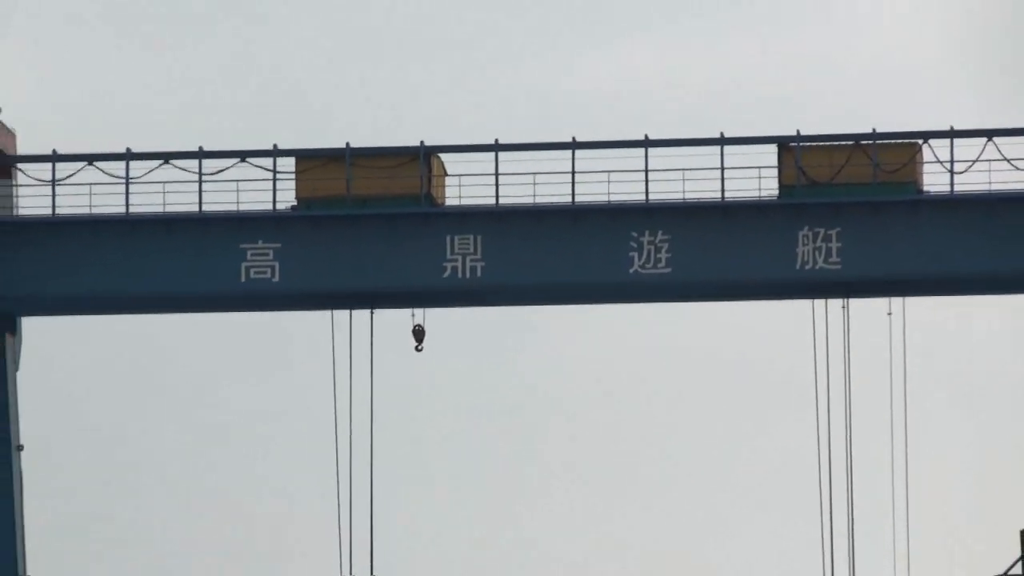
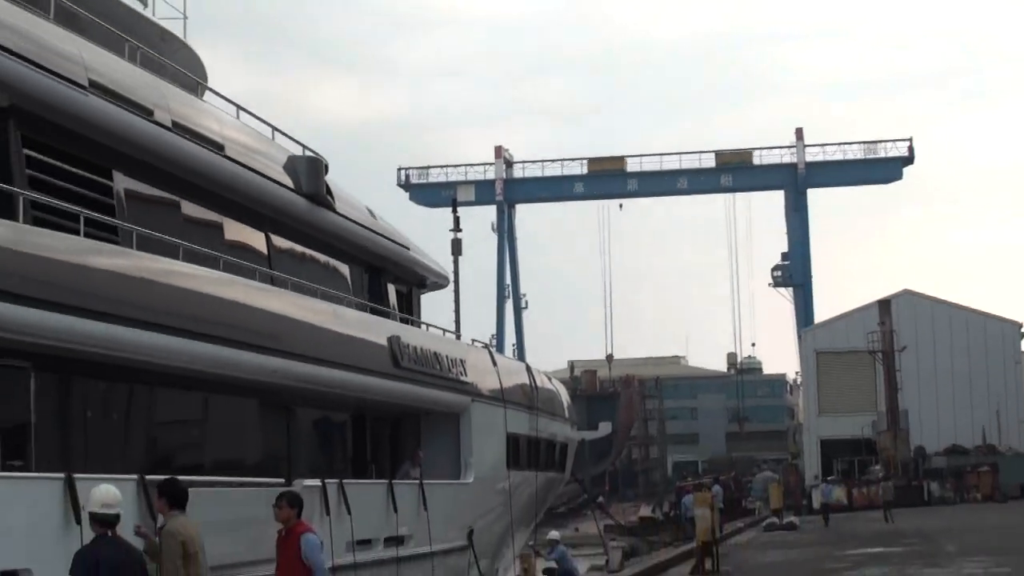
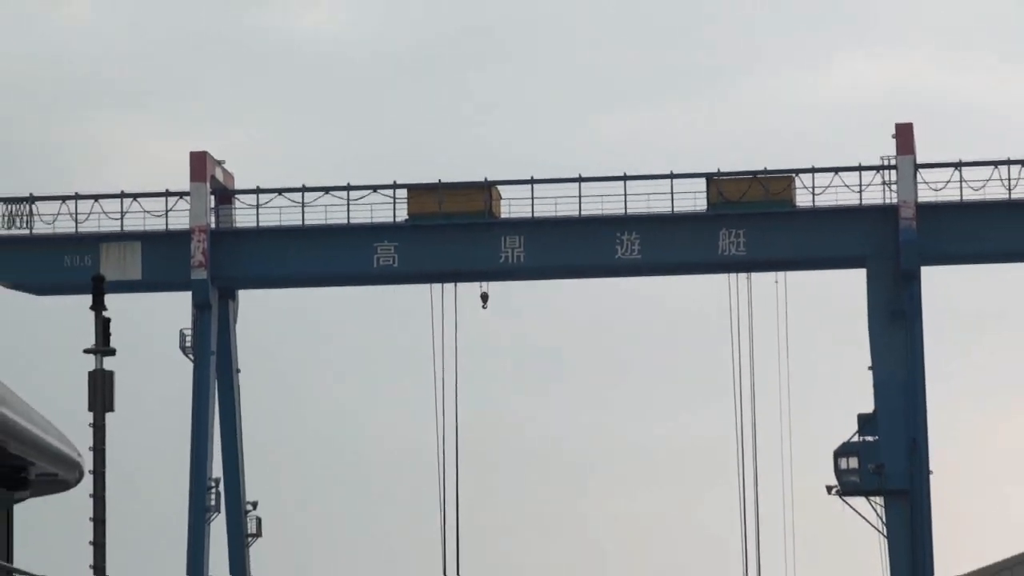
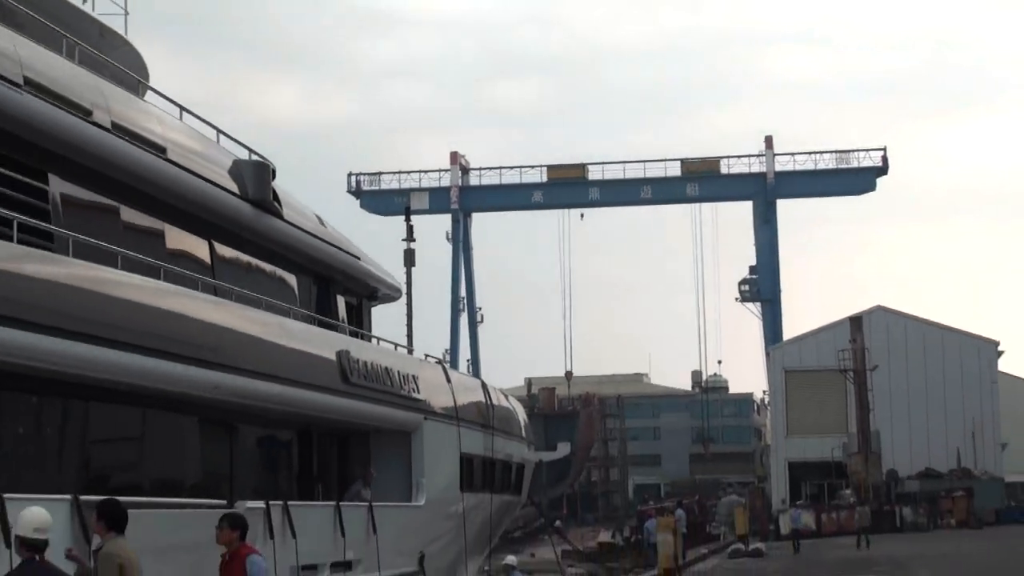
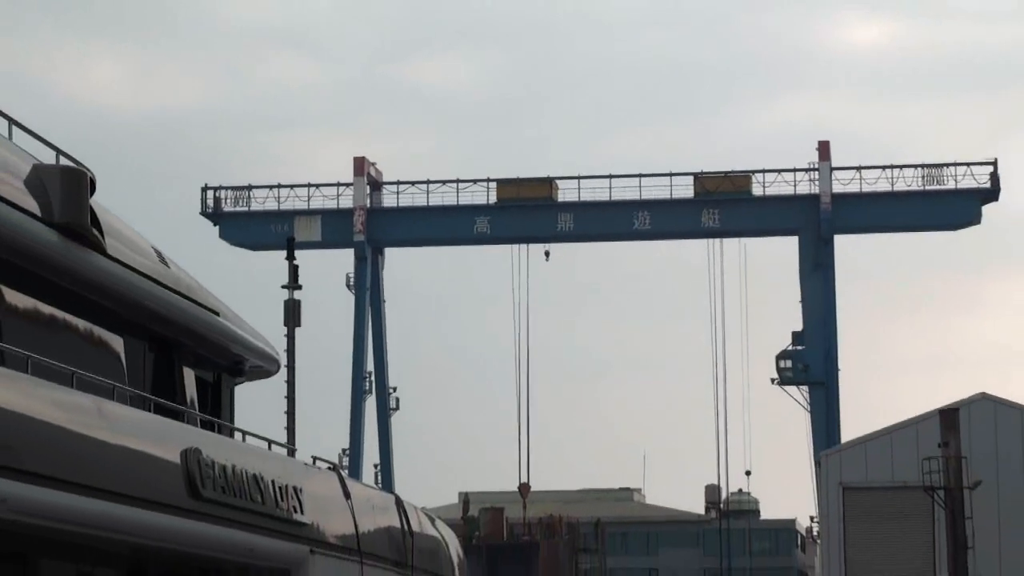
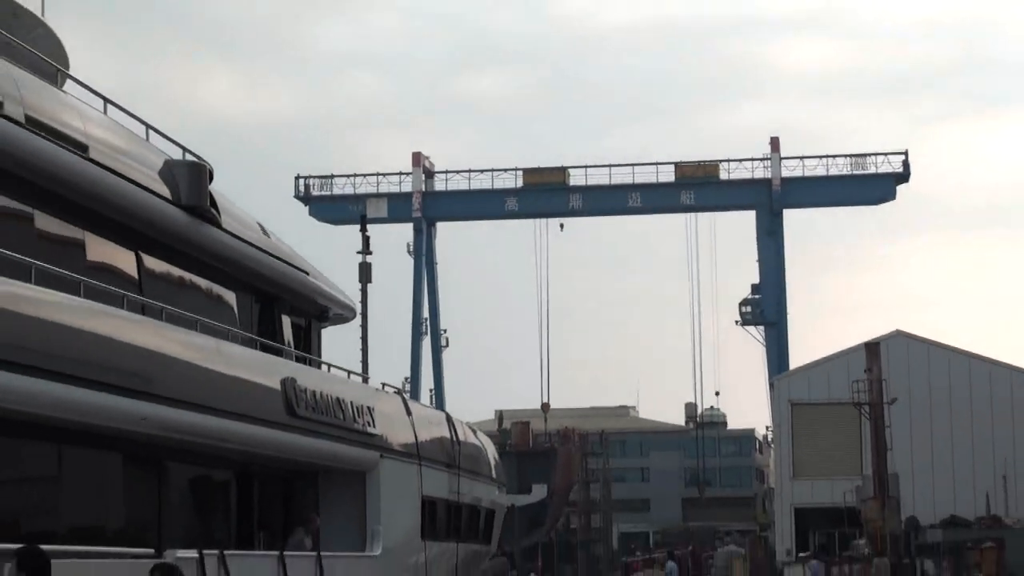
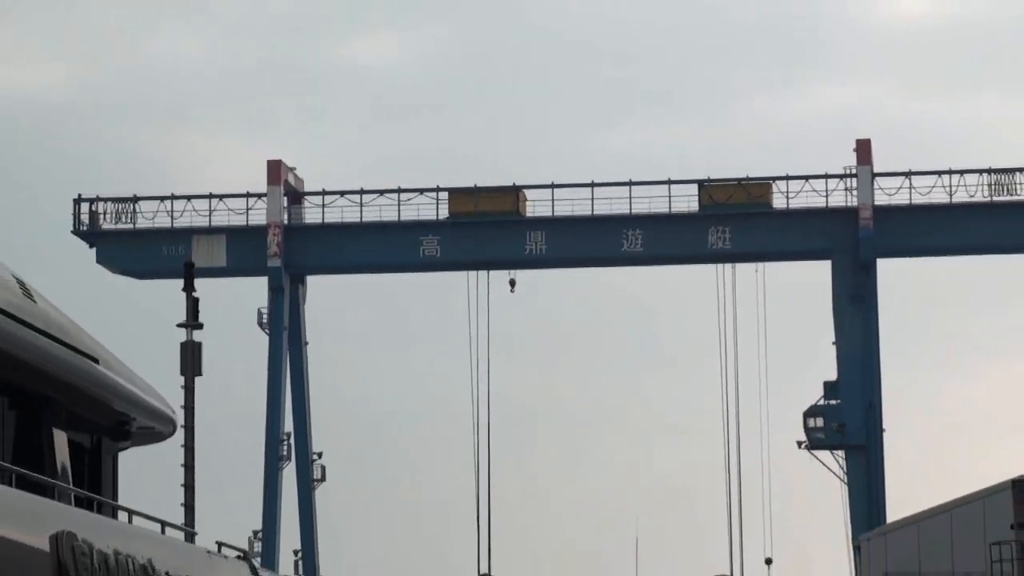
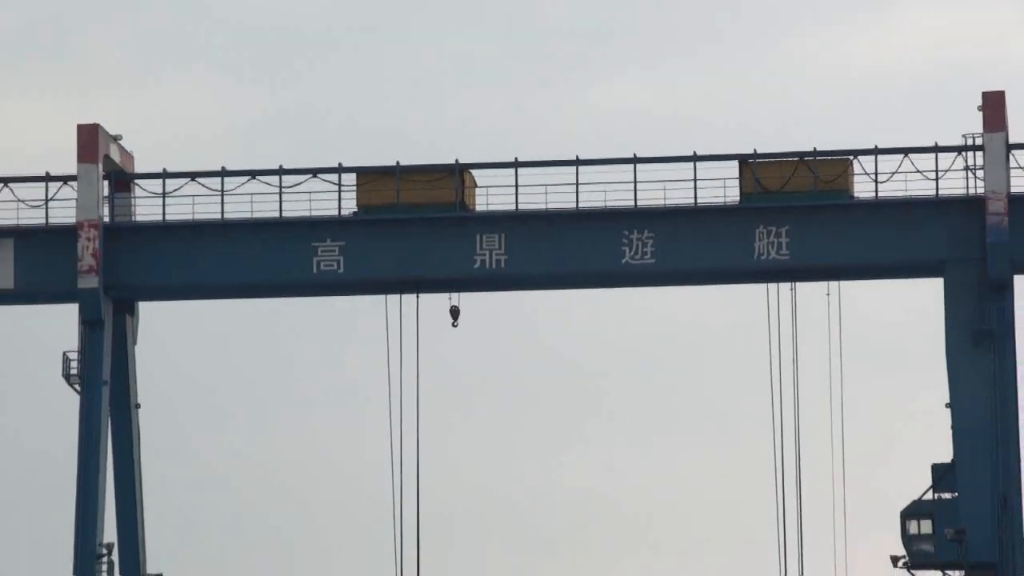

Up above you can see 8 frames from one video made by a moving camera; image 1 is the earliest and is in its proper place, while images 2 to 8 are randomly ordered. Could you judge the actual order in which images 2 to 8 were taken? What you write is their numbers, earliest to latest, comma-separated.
8, 3, 7, 5, 6, 4, 2
